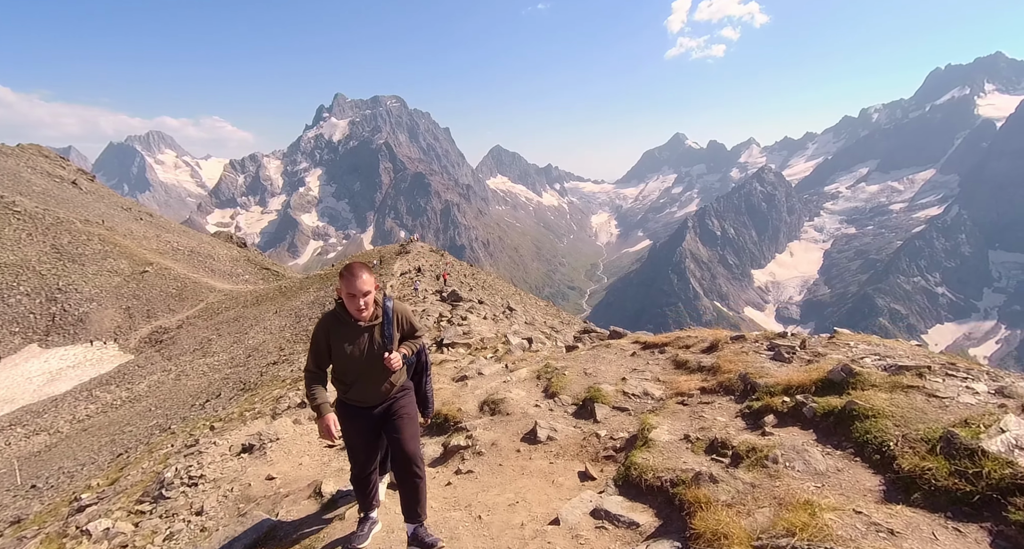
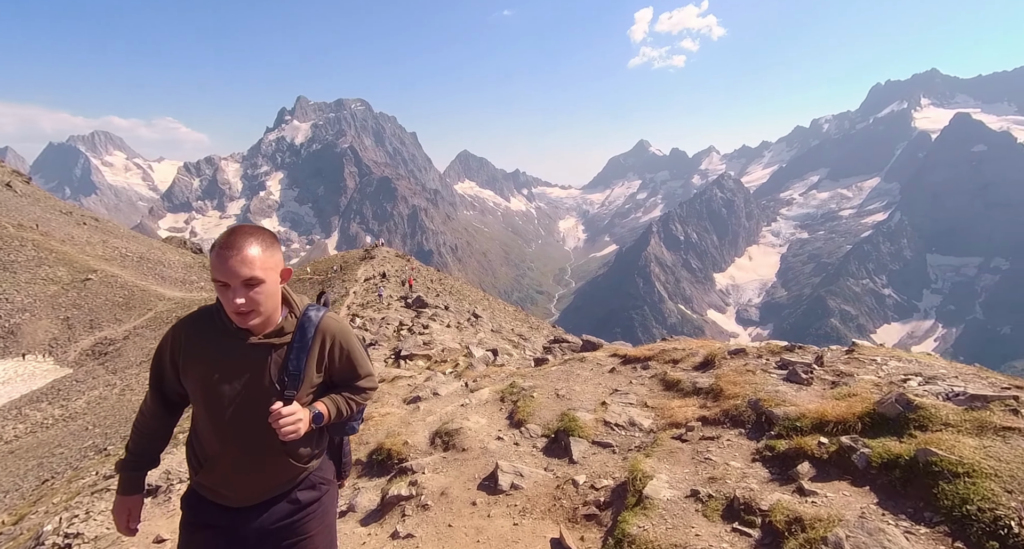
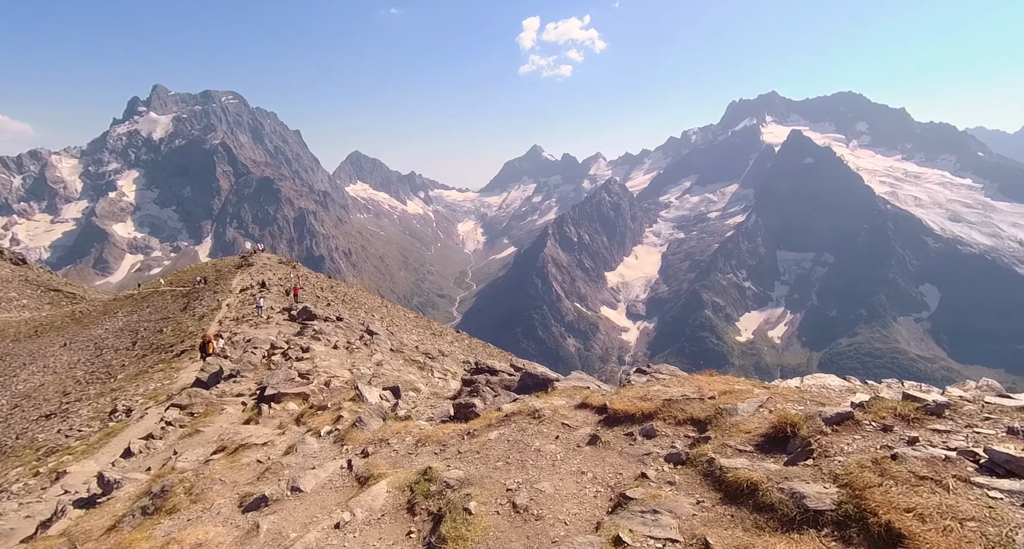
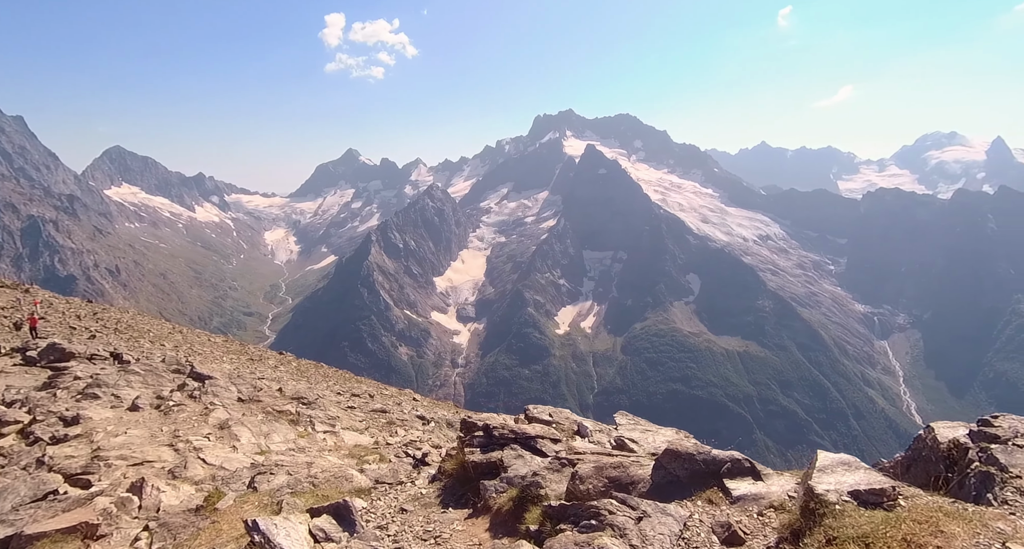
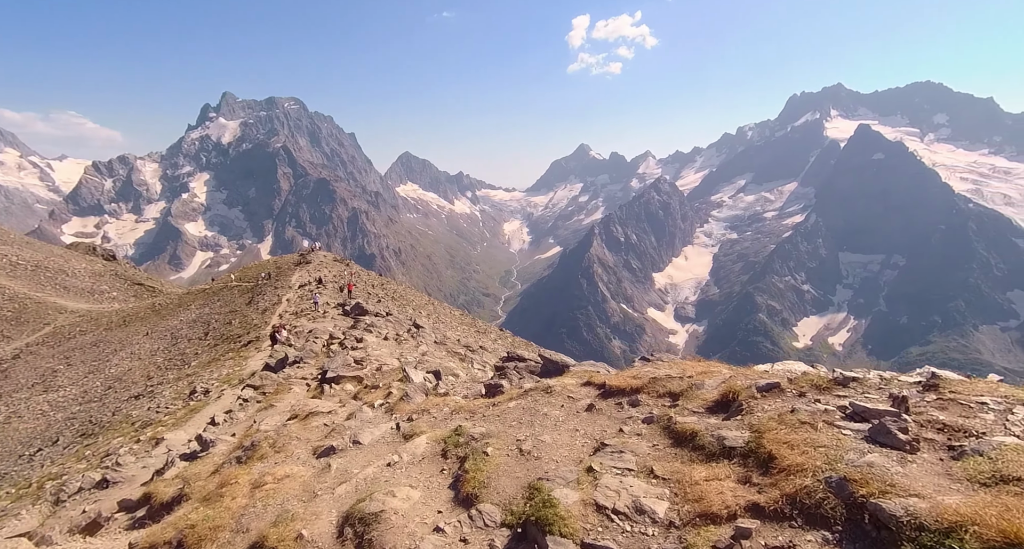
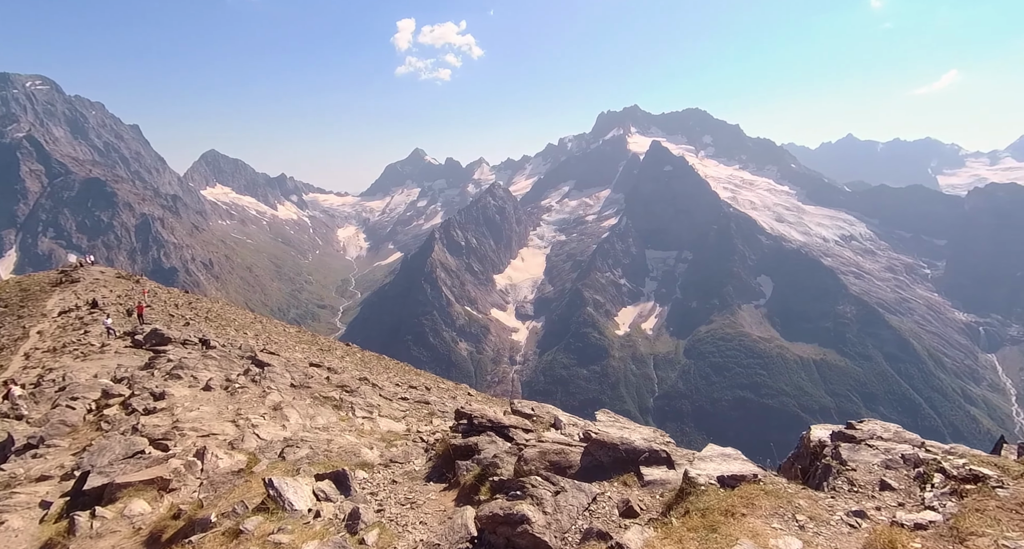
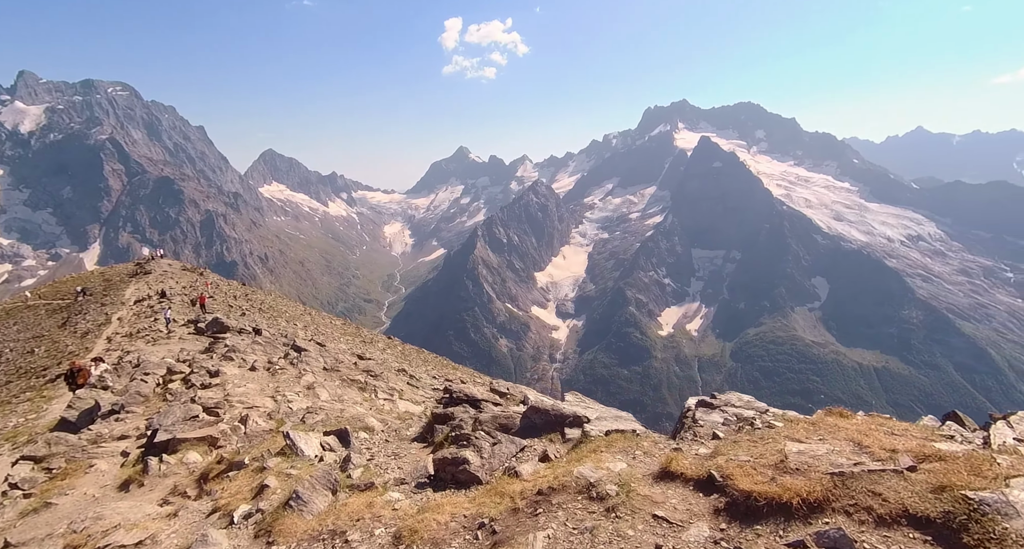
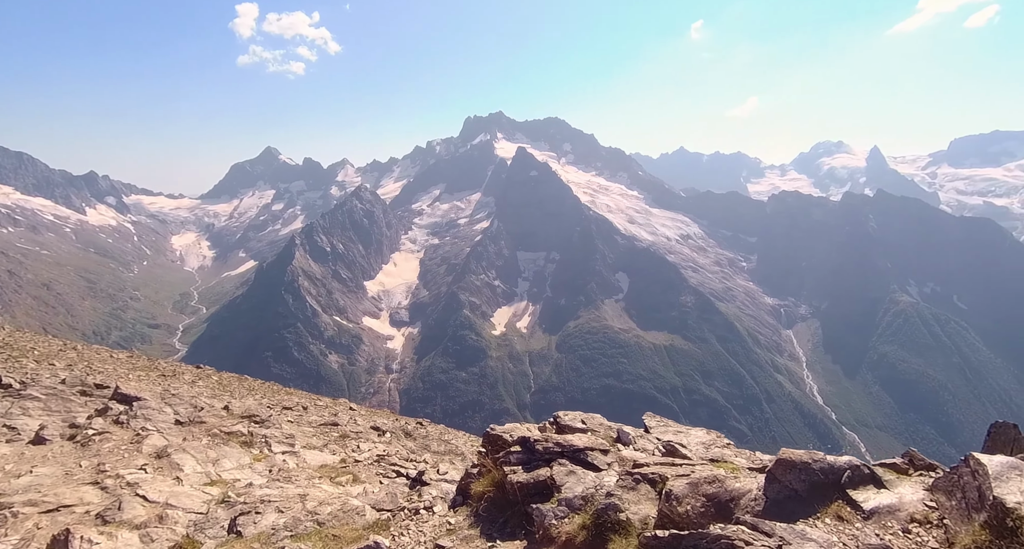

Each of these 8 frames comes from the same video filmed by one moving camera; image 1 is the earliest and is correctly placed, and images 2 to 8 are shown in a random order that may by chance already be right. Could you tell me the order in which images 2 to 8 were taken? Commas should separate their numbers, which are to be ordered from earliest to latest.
2, 5, 3, 7, 6, 4, 8
